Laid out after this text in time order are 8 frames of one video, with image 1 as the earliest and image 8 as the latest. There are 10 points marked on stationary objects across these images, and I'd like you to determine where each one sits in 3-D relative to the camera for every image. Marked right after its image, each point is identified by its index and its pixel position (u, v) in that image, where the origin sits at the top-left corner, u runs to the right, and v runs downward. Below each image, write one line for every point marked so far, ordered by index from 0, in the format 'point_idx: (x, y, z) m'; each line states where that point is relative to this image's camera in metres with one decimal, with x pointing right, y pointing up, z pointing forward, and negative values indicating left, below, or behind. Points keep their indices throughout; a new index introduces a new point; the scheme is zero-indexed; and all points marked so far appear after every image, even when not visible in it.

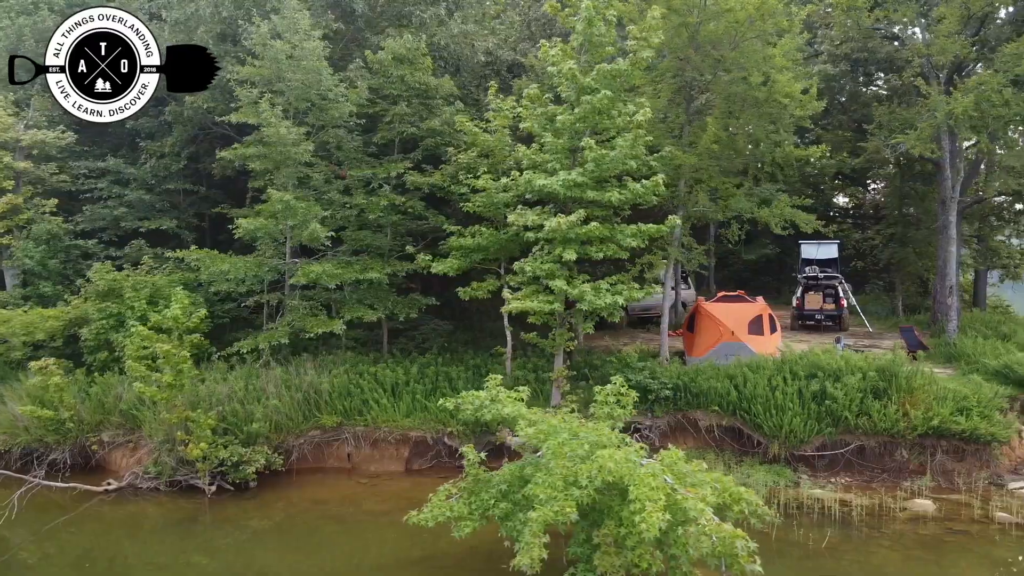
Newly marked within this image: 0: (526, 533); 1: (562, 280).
0: (+0.1, -1.9, +6.1) m
1: (+0.6, +0.1, +9.6) m
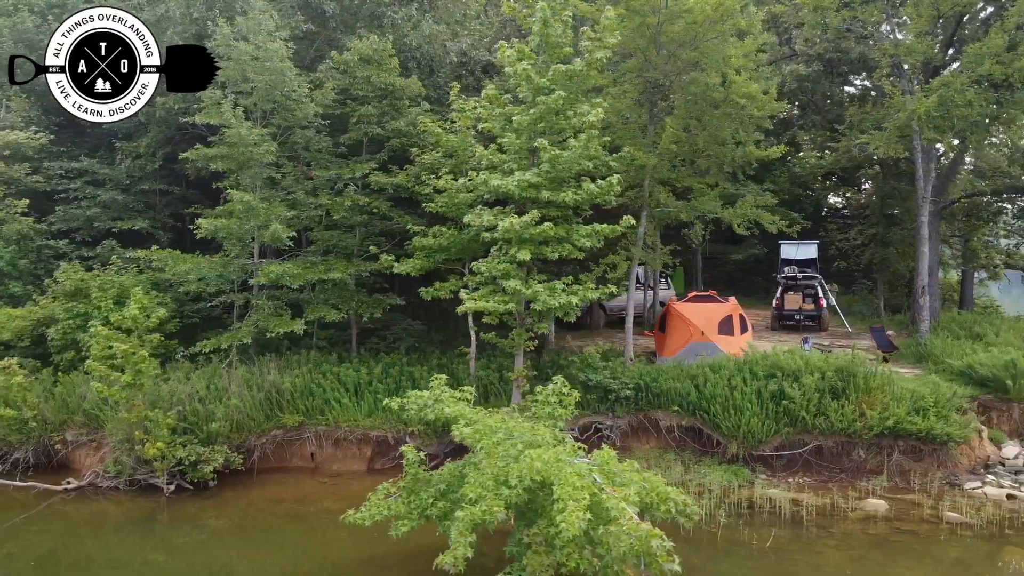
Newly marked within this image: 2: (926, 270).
0: (-0.5, -1.9, +6.2) m
1: (+0.1, +0.1, +9.6) m
2: (+7.9, +0.3, +15.2) m
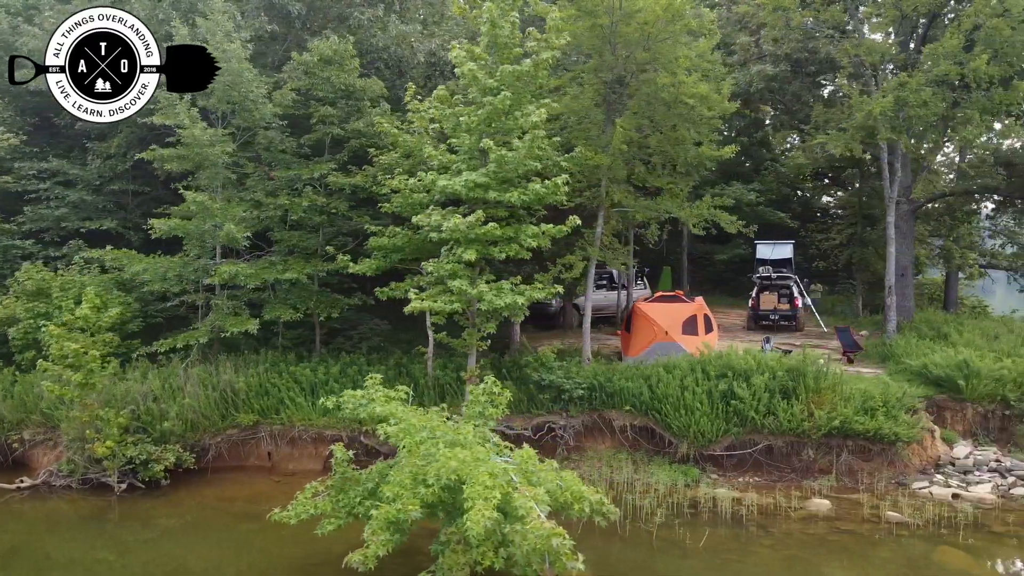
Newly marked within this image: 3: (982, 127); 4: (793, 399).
0: (-1.2, -1.9, +6.2) m
1: (-0.6, +0.1, +9.7) m
2: (+7.3, +0.3, +15.2) m
3: (+7.0, +2.4, +11.9) m
4: (+3.7, -1.5, +10.6) m
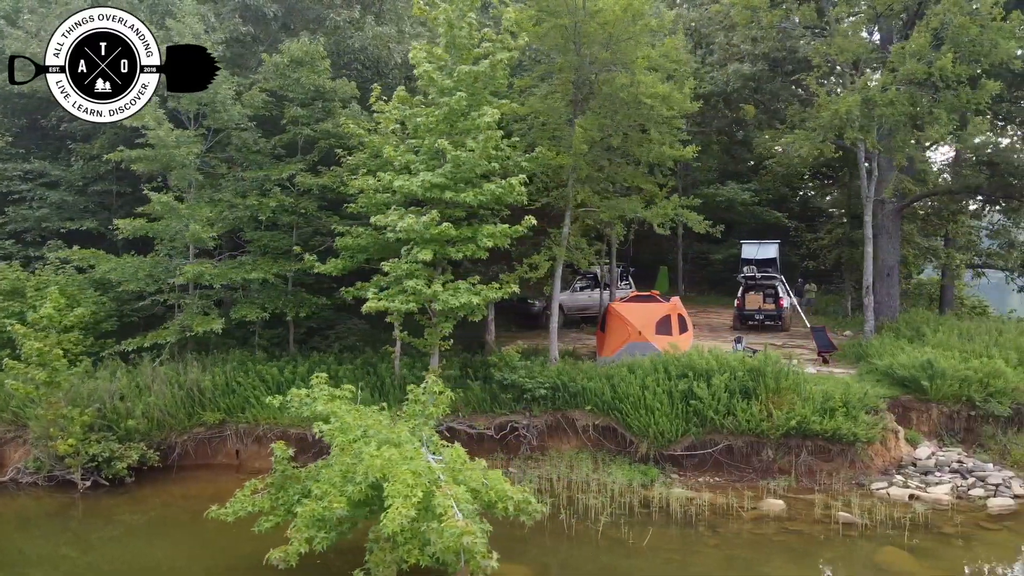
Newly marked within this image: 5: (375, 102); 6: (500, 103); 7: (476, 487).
0: (-1.8, -1.9, +6.3) m
1: (-1.1, +0.1, +9.7) m
2: (+6.8, +0.3, +15.1) m
3: (+6.5, +2.4, +11.8) m
4: (+3.2, -1.5, +10.6) m
5: (-2.0, +2.7, +11.4) m
6: (-0.2, +2.4, +10.3) m
7: (-0.3, -1.6, +6.3) m
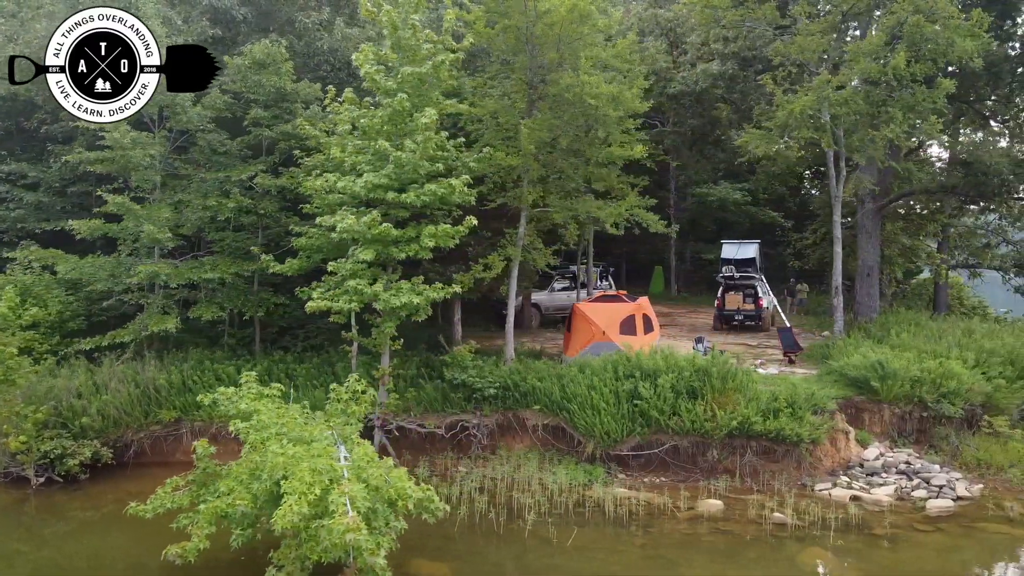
0: (-2.6, -1.9, +6.4) m
1: (-1.9, +0.1, +9.8) m
2: (+6.2, +0.3, +15.1) m
3: (+5.8, +2.4, +11.7) m
4: (+2.5, -1.5, +10.6) m
5: (-2.7, +2.7, +11.5) m
6: (-0.9, +2.4, +10.4) m
7: (-1.1, -1.6, +6.4) m
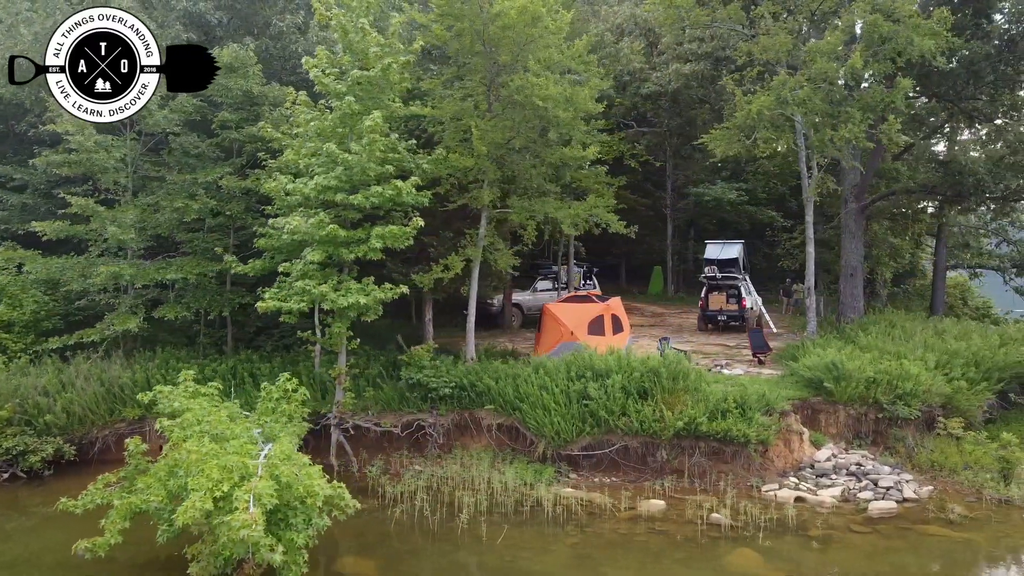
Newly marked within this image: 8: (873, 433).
0: (-3.3, -1.9, +6.5) m
1: (-2.5, +0.1, +10.0) m
2: (+5.7, +0.3, +15.0) m
3: (+5.2, +2.4, +11.7) m
4: (+1.8, -1.5, +10.6) m
5: (-3.3, +2.7, +11.7) m
6: (-1.5, +2.4, +10.5) m
7: (-1.9, -1.6, +6.5) m
8: (+5.0, -2.0, +11.1) m
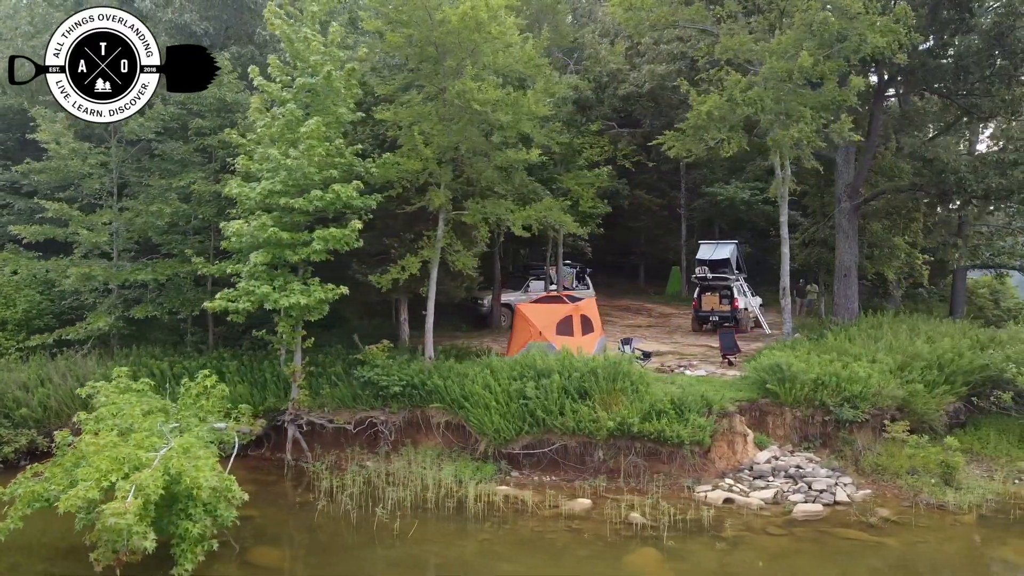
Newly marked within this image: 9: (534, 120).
0: (-4.4, -1.9, +7.0) m
1: (-3.4, +0.1, +10.3) m
2: (+5.2, +0.3, +14.8) m
3: (+4.4, +2.4, +11.5) m
4: (+1.0, -1.5, +10.7) m
5: (-4.0, +2.7, +12.1) m
6: (-2.3, +2.4, +10.8) m
7: (-2.9, -1.6, +6.9) m
8: (+4.2, -2.0, +10.9) m
9: (+0.3, +2.5, +12.0) m
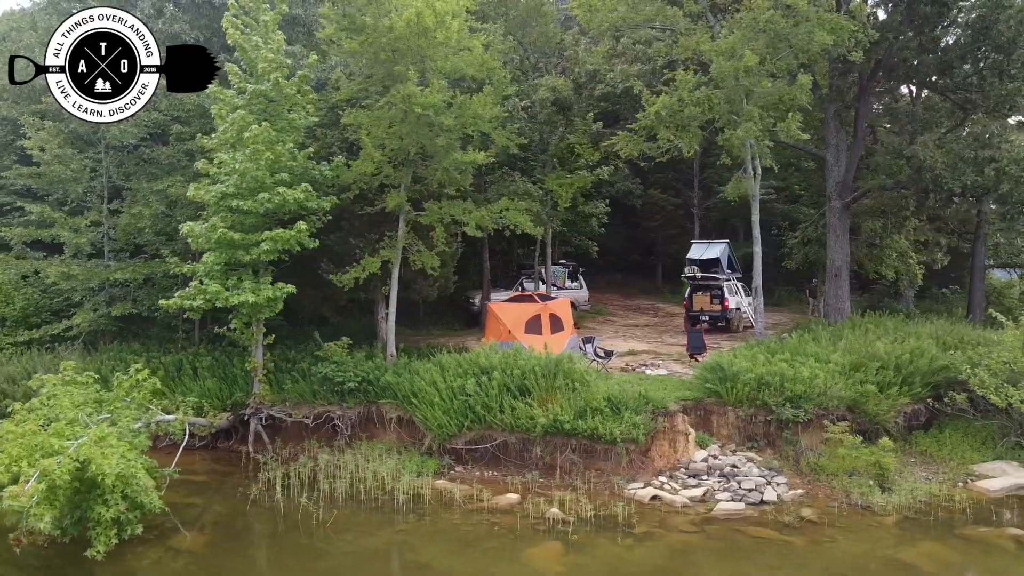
0: (-5.4, -1.9, +7.5) m
1: (-4.2, +0.1, +10.8) m
2: (+4.6, +0.3, +14.7) m
3: (+3.7, +2.4, +11.5) m
4: (+0.2, -1.5, +10.8) m
5: (-4.7, +2.7, +12.6) m
6: (-3.1, +2.4, +11.2) m
7: (-3.9, -1.6, +7.3) m
8: (+3.5, -2.0, +10.9) m
9: (-0.4, +2.6, +12.3) m
